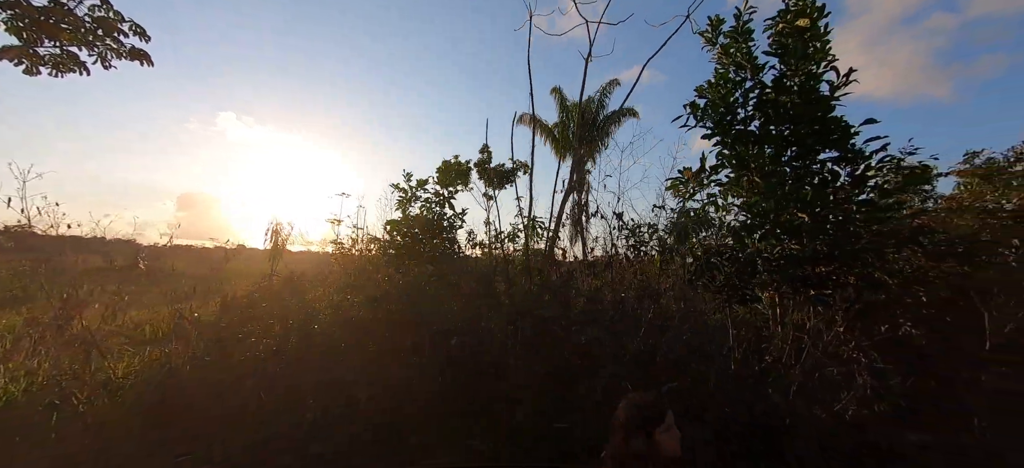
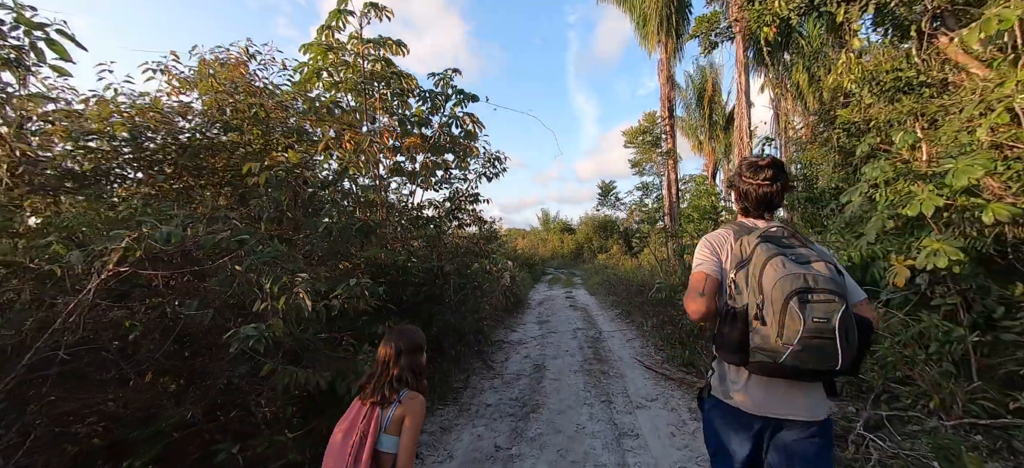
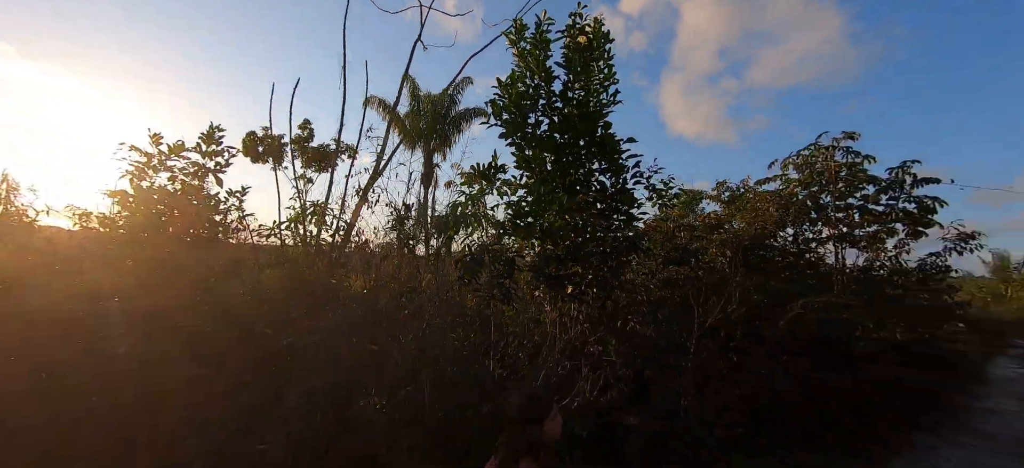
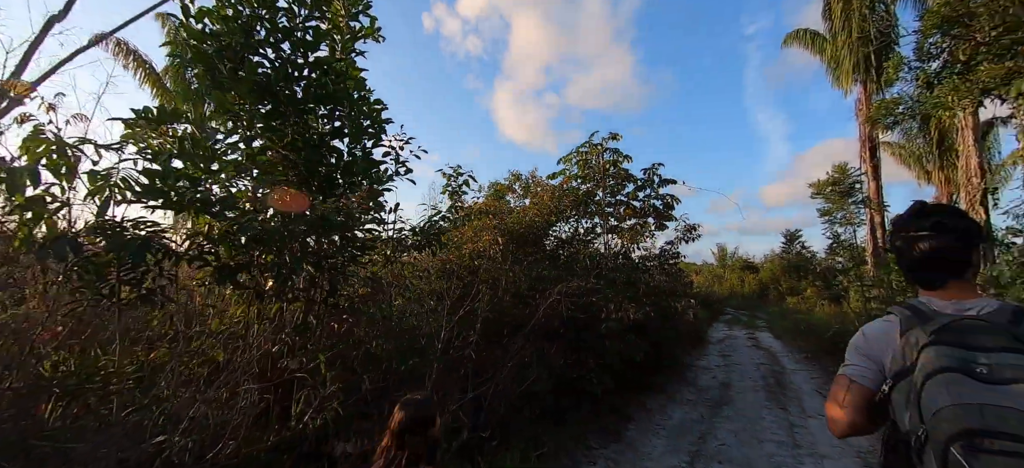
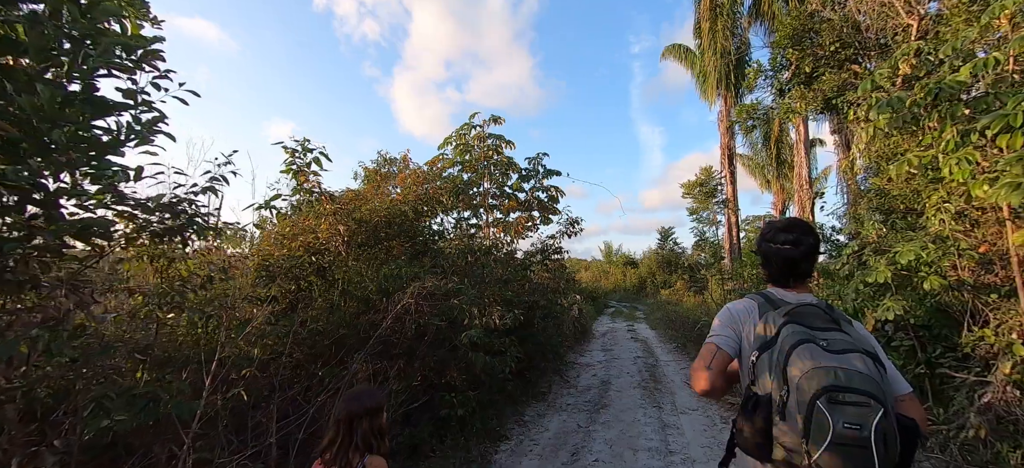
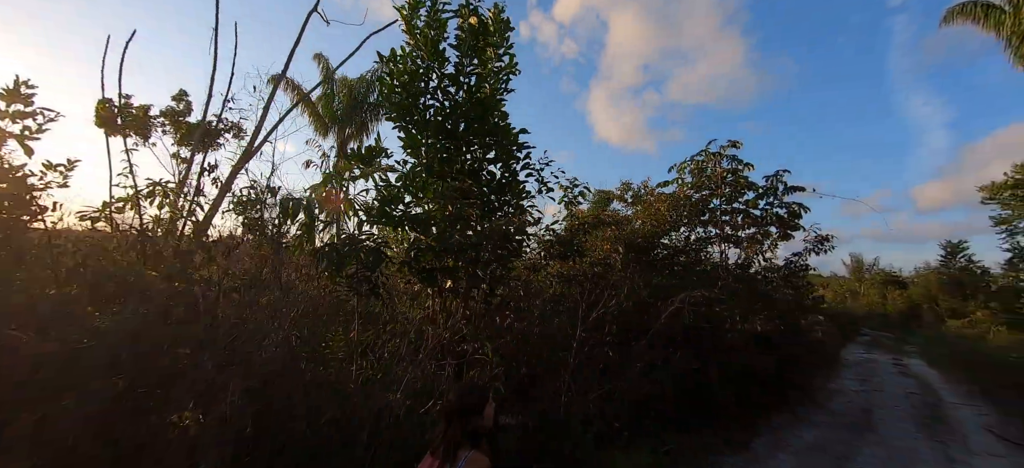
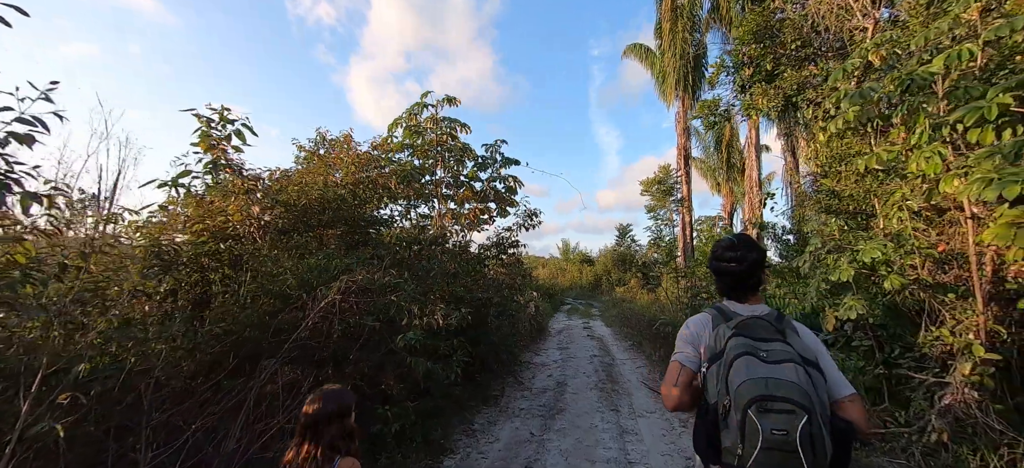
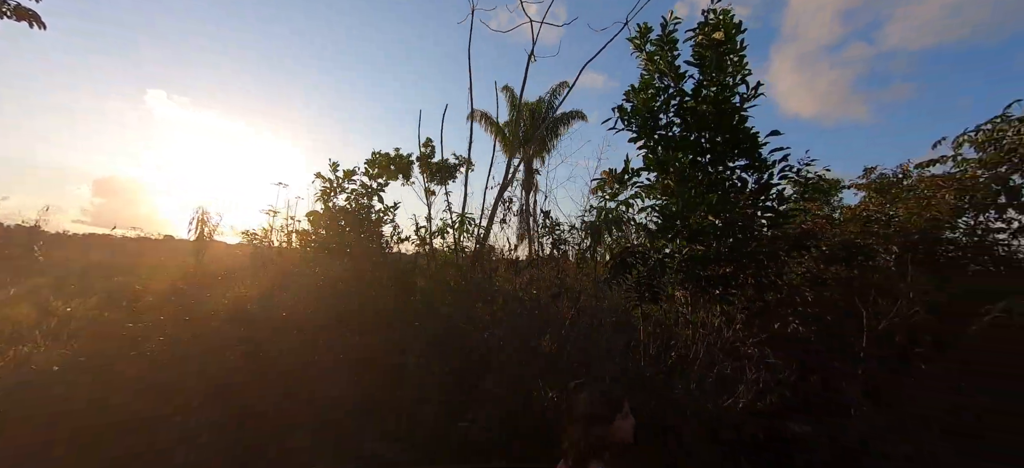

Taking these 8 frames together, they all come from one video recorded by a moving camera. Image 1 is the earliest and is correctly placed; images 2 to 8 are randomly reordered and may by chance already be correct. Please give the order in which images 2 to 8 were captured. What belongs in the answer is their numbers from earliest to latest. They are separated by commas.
8, 3, 6, 4, 5, 7, 2
